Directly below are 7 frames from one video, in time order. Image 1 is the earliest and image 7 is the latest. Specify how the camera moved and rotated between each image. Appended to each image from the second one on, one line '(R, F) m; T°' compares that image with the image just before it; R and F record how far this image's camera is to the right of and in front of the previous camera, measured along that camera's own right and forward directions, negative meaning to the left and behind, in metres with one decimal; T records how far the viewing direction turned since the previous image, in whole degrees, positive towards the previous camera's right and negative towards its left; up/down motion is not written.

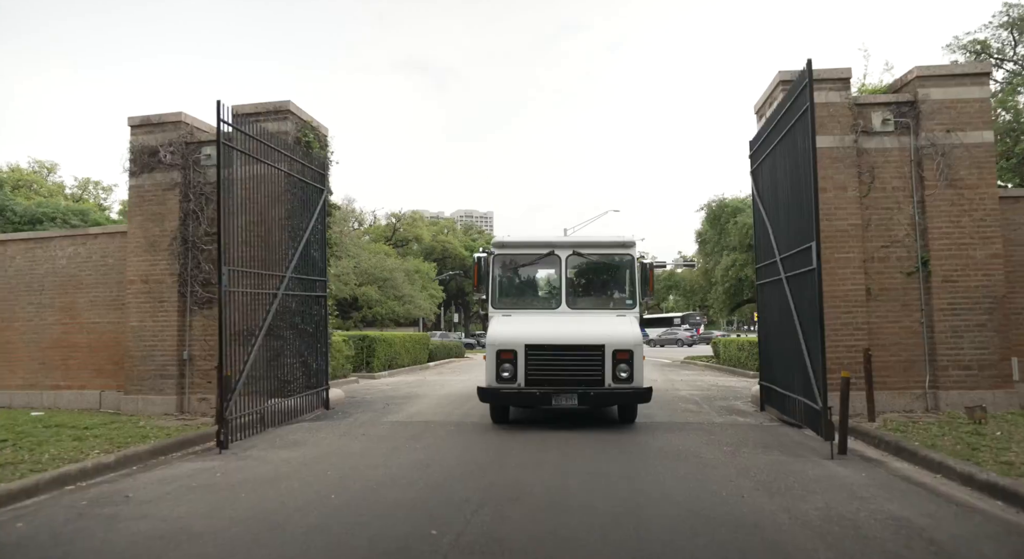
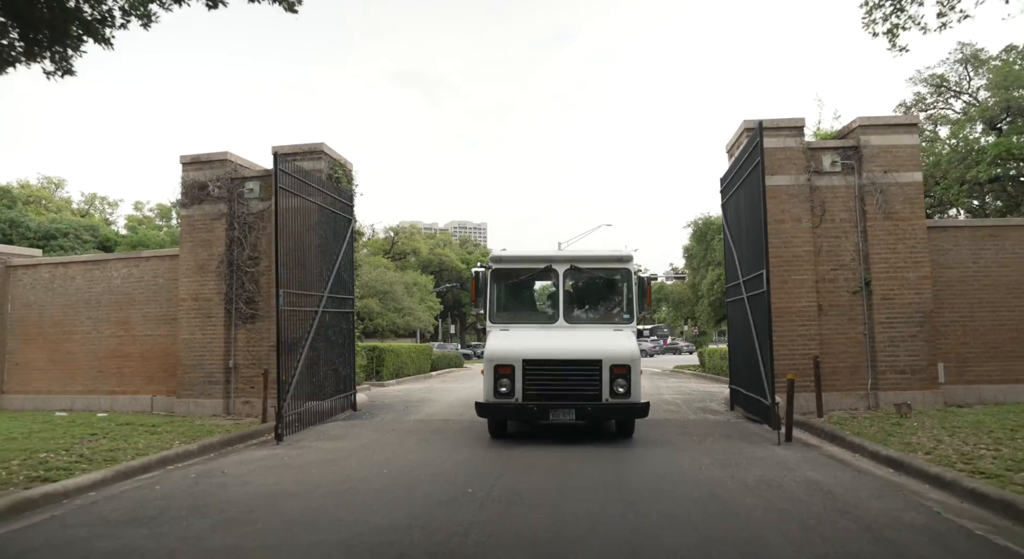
(-0.2, -1.6) m; +1°
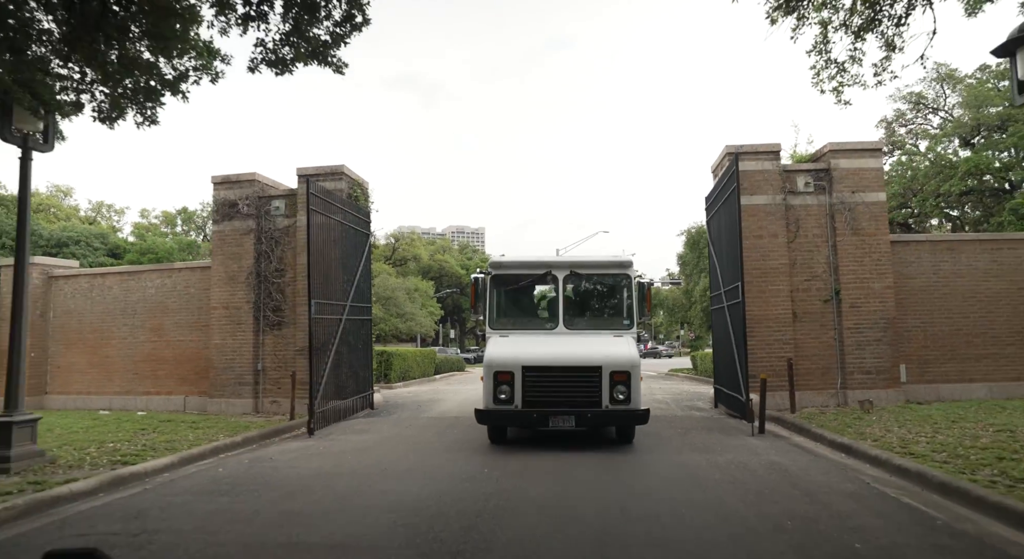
(-0.1, -1.1) m; 0°
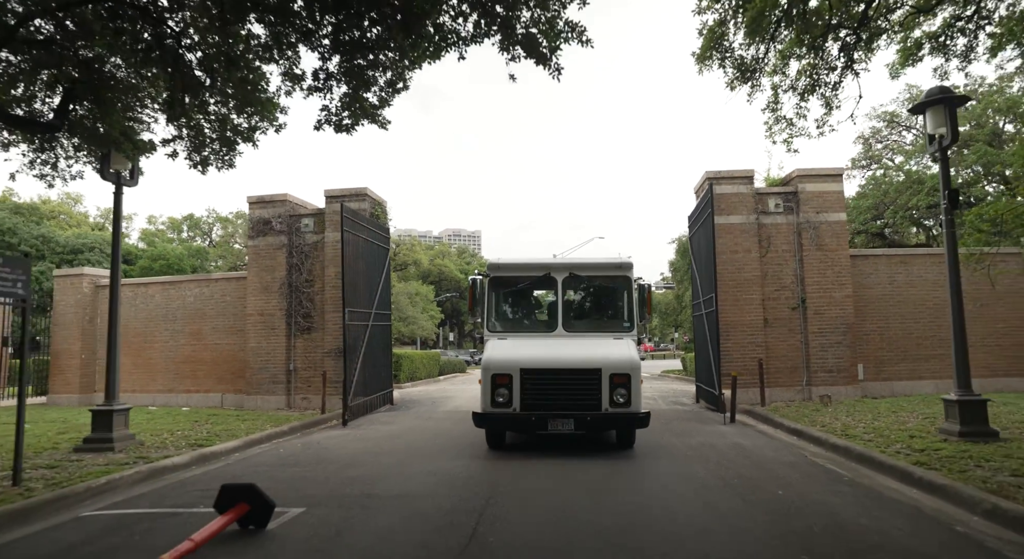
(-0.2, -1.6) m; 0°
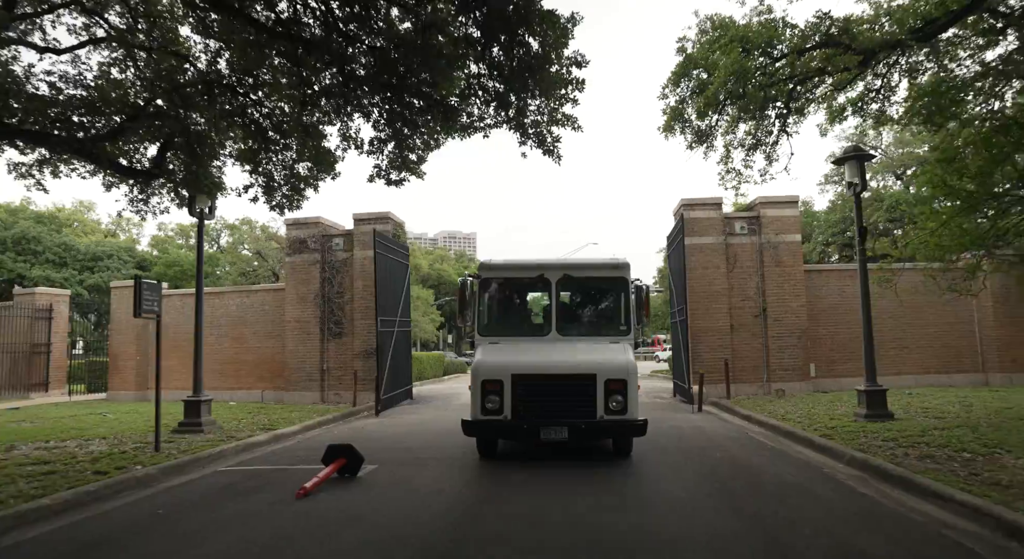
(-0.2, -2.2) m; 0°
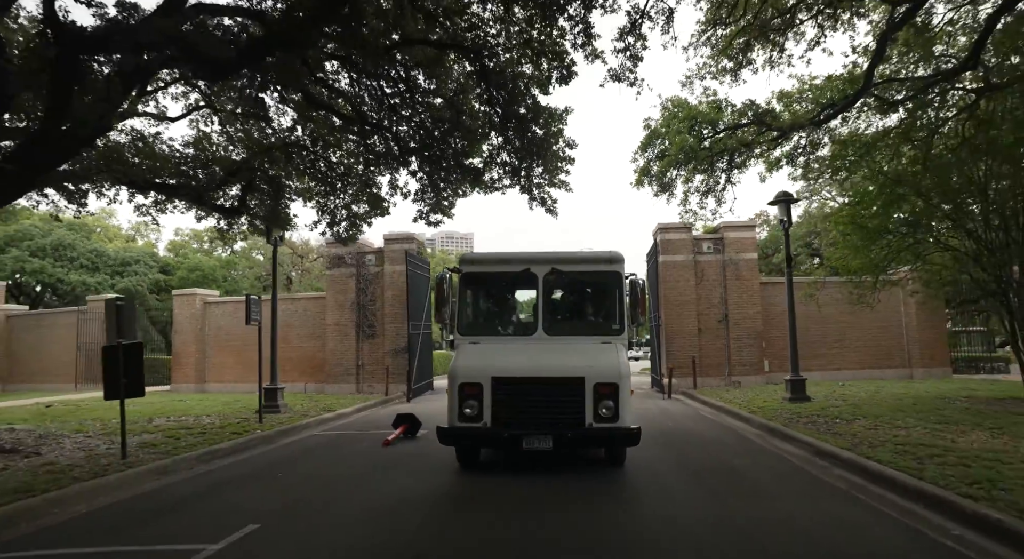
(-0.2, -3.1) m; 0°
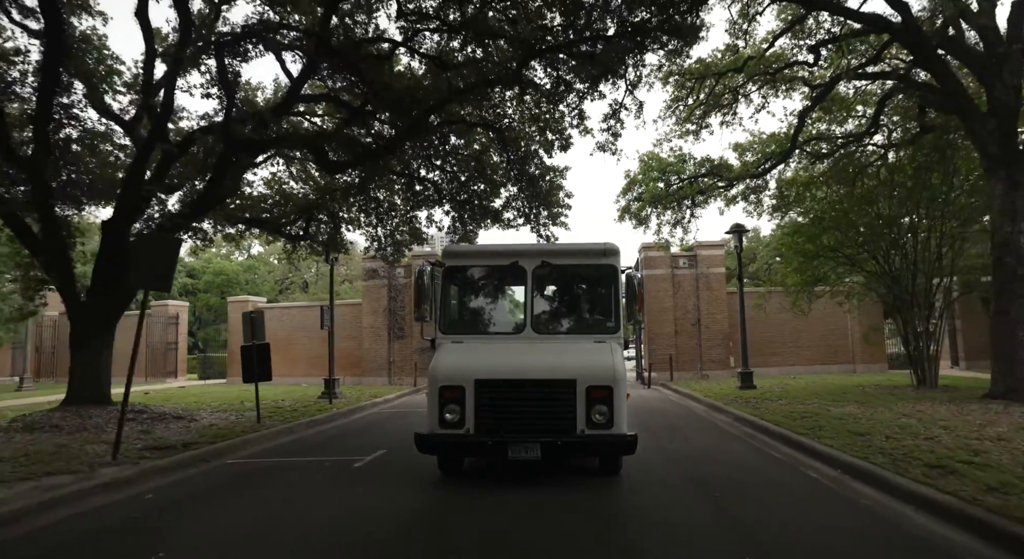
(-0.3, -3.6) m; 0°
